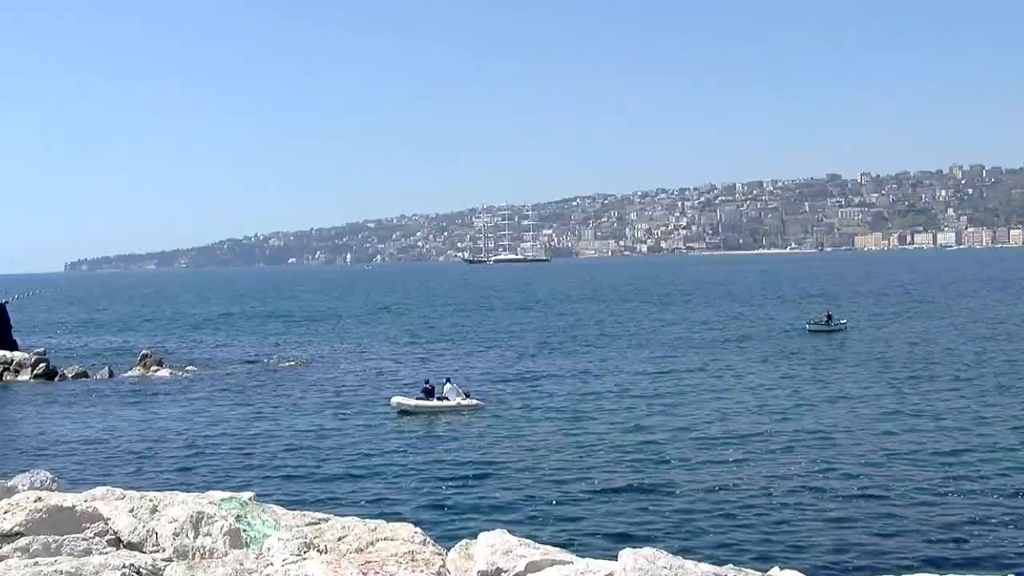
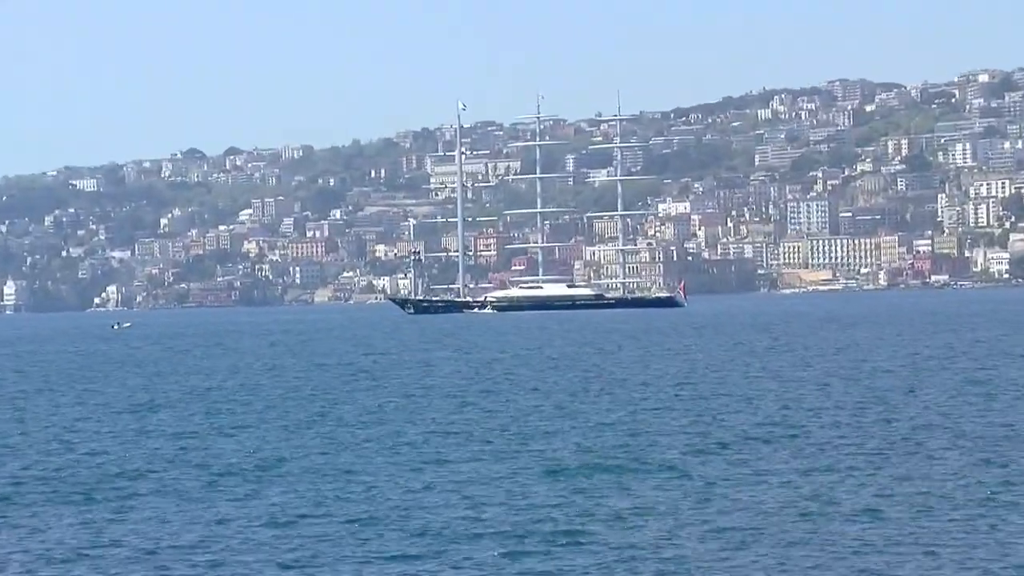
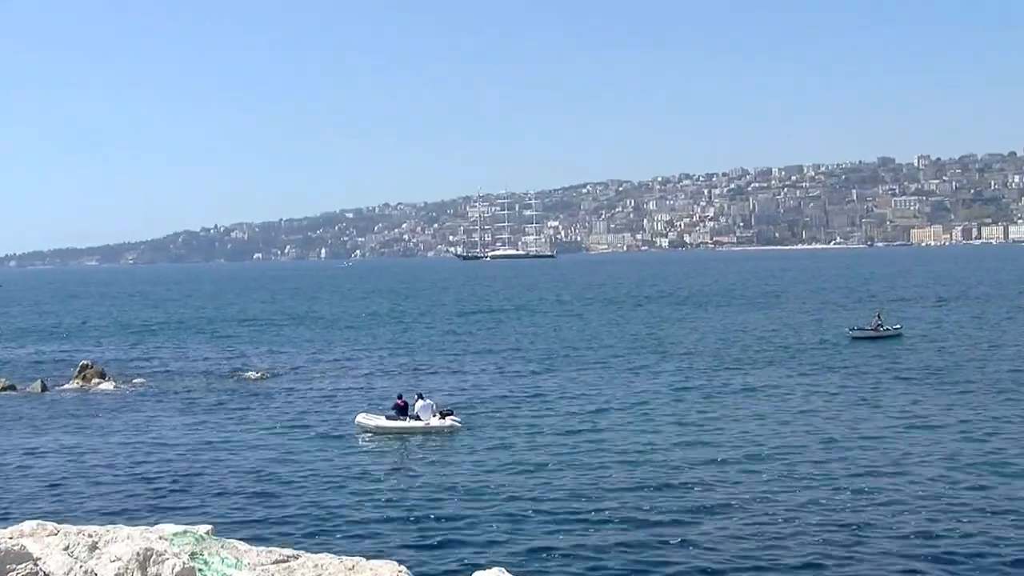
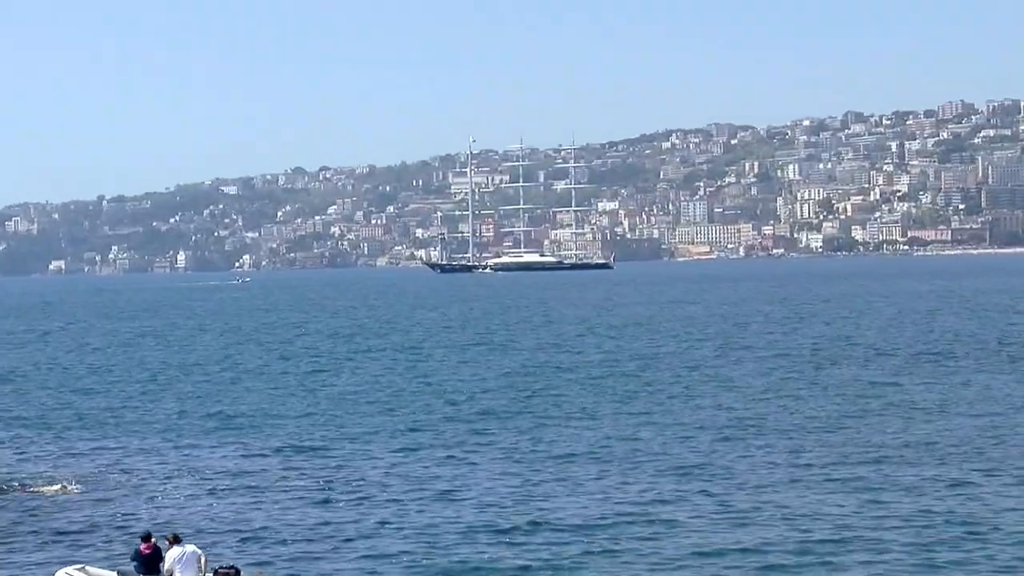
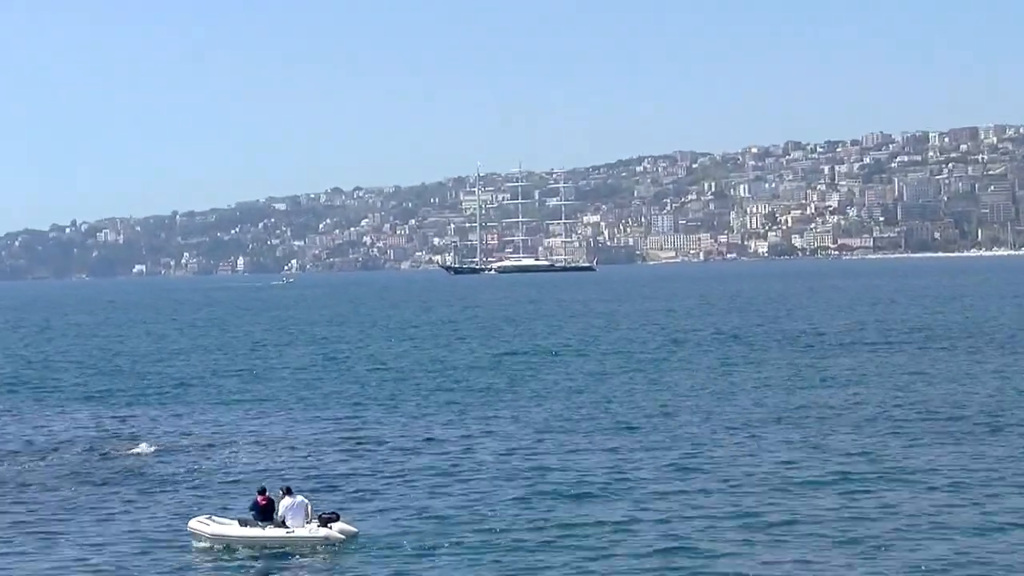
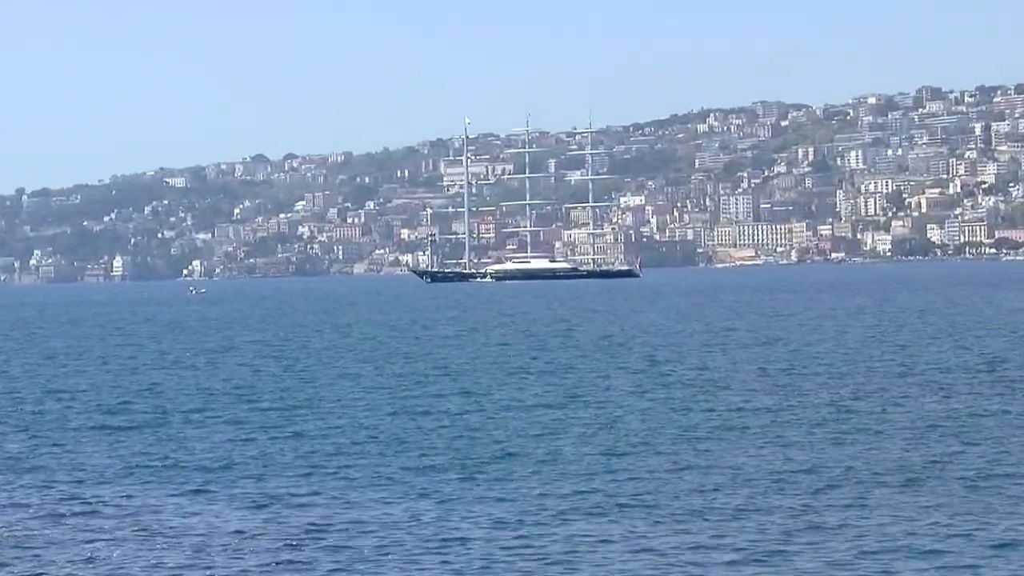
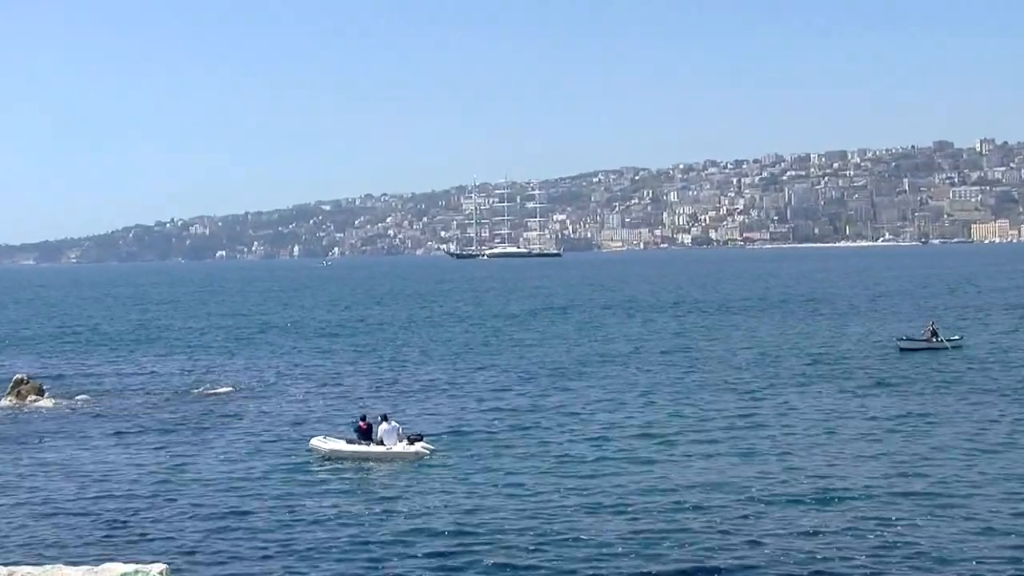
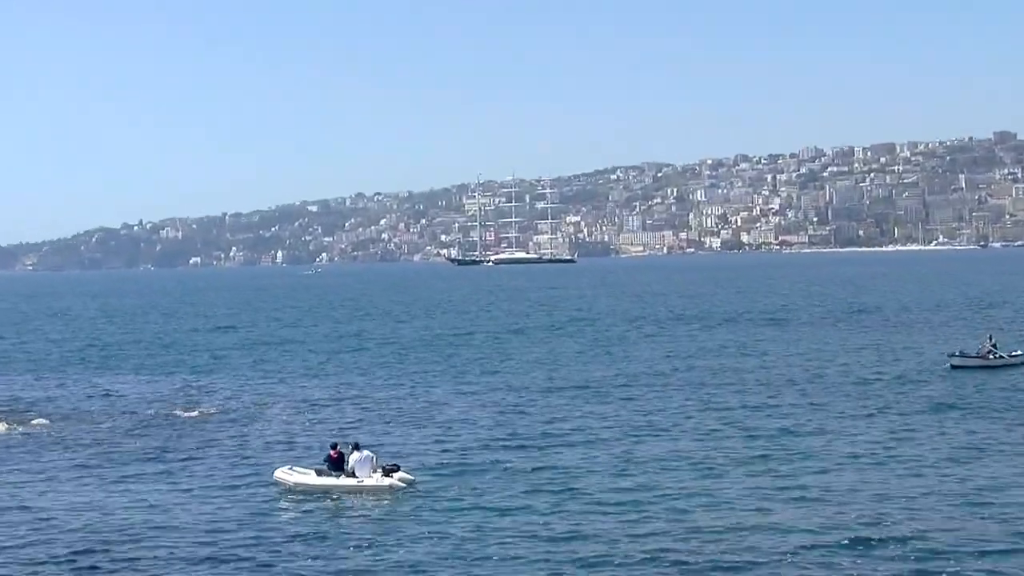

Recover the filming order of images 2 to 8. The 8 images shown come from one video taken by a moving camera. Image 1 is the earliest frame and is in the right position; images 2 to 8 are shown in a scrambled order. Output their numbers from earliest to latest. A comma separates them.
3, 7, 8, 5, 4, 6, 2
